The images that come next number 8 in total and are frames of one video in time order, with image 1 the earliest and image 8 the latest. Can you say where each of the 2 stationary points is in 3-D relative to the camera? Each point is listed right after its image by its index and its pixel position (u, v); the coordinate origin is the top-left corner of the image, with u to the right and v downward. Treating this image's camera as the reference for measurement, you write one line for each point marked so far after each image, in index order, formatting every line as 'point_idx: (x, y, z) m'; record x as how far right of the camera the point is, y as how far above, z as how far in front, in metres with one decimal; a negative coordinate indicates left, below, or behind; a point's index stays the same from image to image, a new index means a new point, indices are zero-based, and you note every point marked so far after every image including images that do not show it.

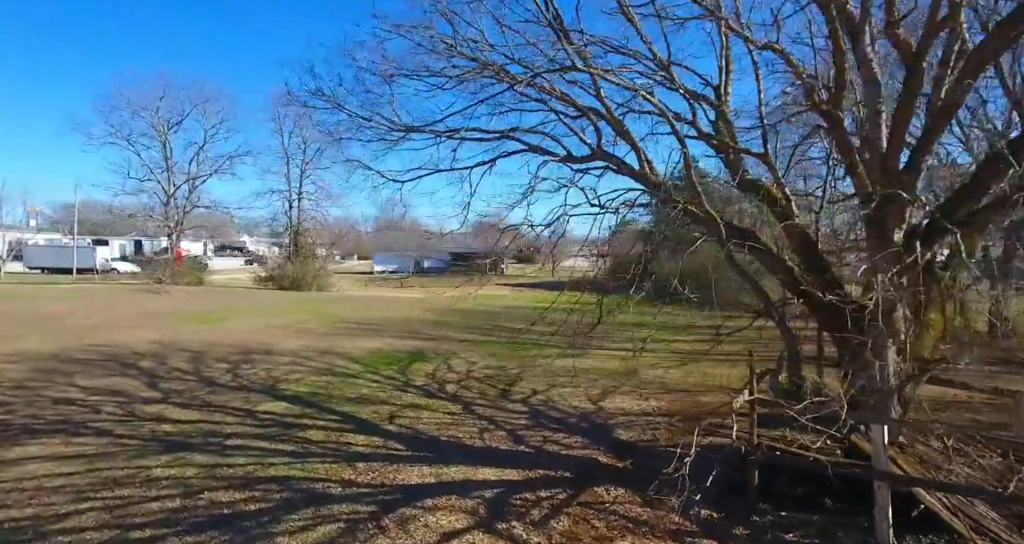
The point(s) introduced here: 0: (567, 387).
0: (+0.7, -1.5, +7.9) m
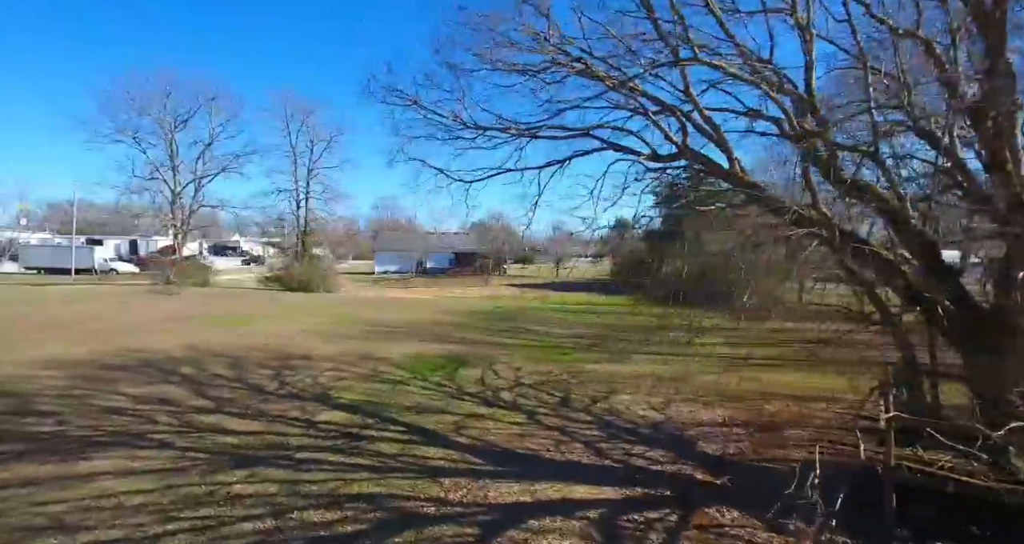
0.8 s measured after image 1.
0: (+1.4, -1.6, +7.7) m
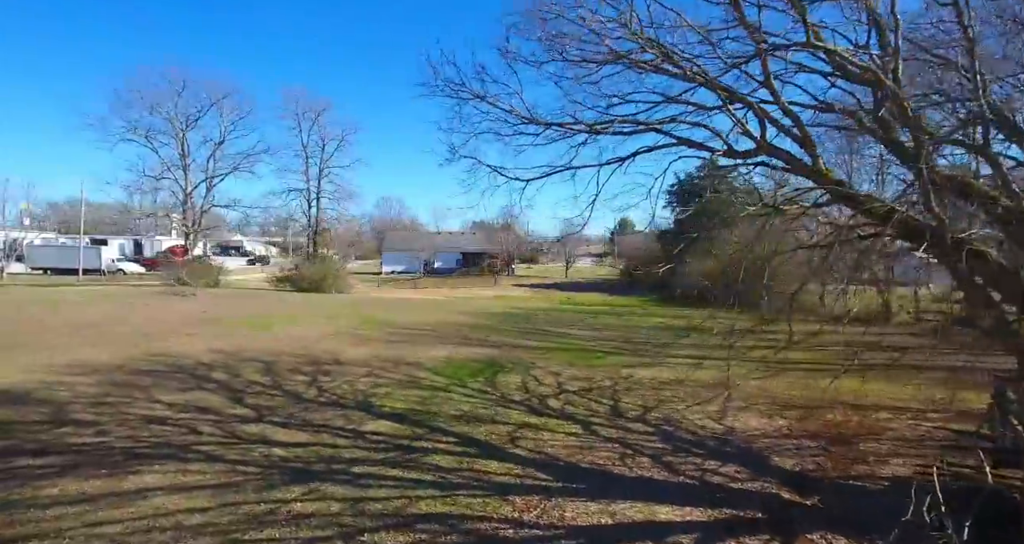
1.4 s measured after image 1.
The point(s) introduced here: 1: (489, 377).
0: (+2.0, -1.6, +7.5) m
1: (-0.3, -1.5, +8.8) m
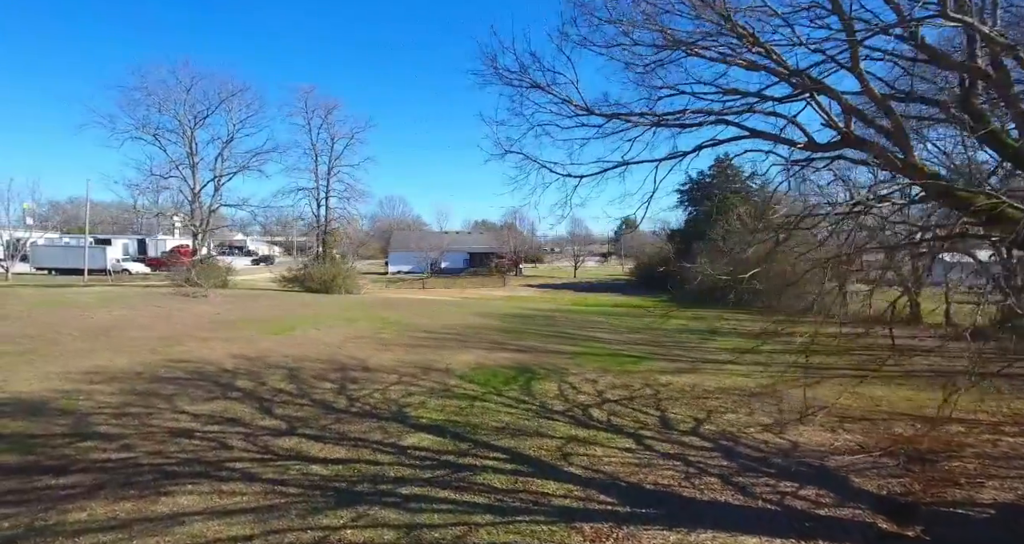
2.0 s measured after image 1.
0: (+2.5, -1.7, +7.1) m
1: (+0.2, -1.6, +8.5) m
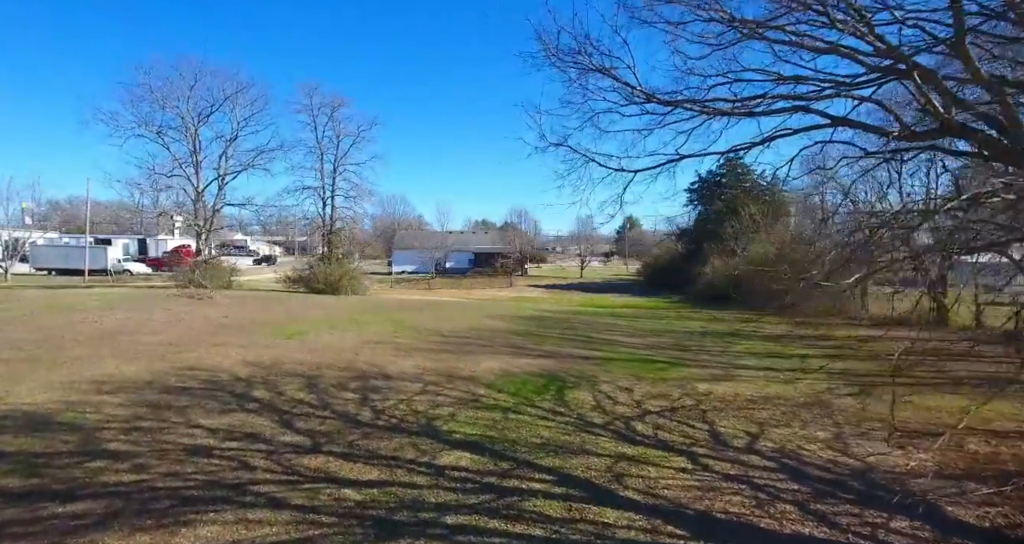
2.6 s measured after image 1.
0: (+2.9, -1.7, +6.6) m
1: (+0.6, -1.6, +8.0) m
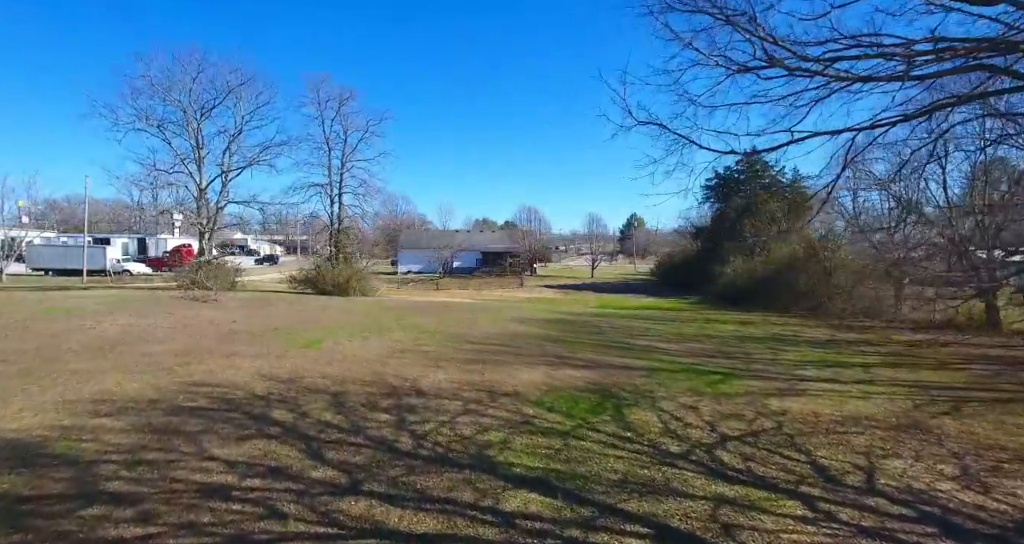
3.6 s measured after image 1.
0: (+3.5, -1.7, +5.7) m
1: (+1.2, -1.7, +7.1) m
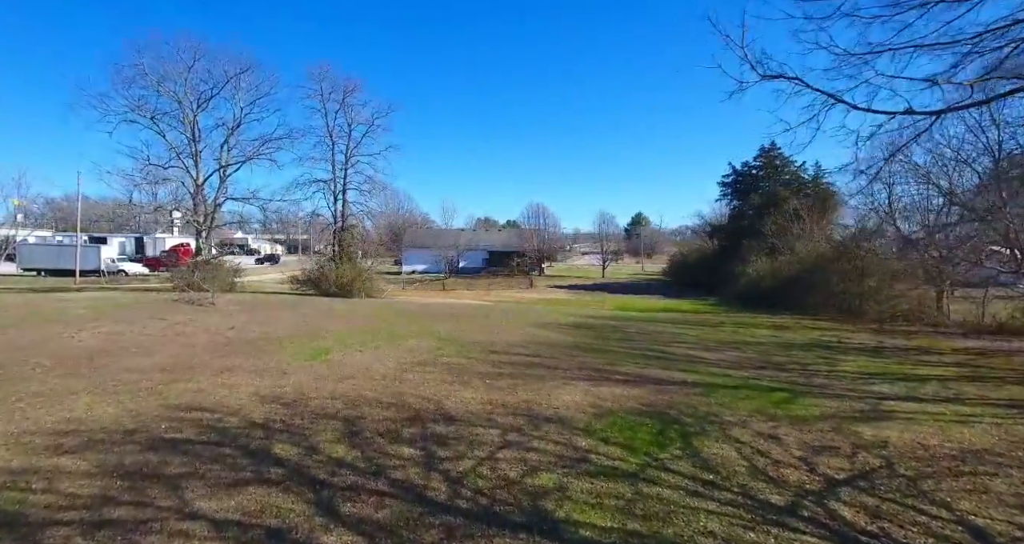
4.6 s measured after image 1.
0: (+4.0, -1.8, +4.5) m
1: (+1.7, -1.7, +5.9) m
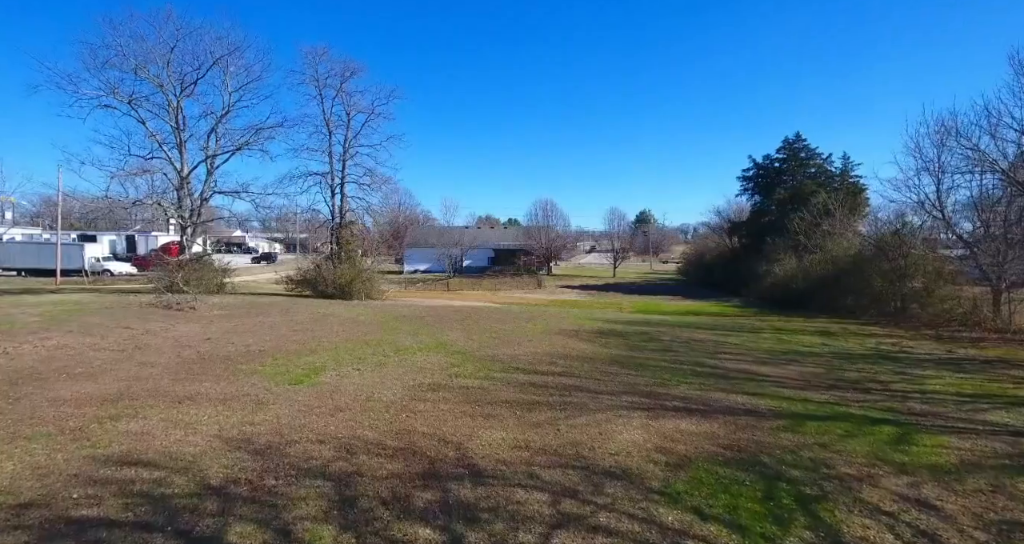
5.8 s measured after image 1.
0: (+4.4, -1.8, +2.7) m
1: (+2.1, -1.7, +4.1) m
